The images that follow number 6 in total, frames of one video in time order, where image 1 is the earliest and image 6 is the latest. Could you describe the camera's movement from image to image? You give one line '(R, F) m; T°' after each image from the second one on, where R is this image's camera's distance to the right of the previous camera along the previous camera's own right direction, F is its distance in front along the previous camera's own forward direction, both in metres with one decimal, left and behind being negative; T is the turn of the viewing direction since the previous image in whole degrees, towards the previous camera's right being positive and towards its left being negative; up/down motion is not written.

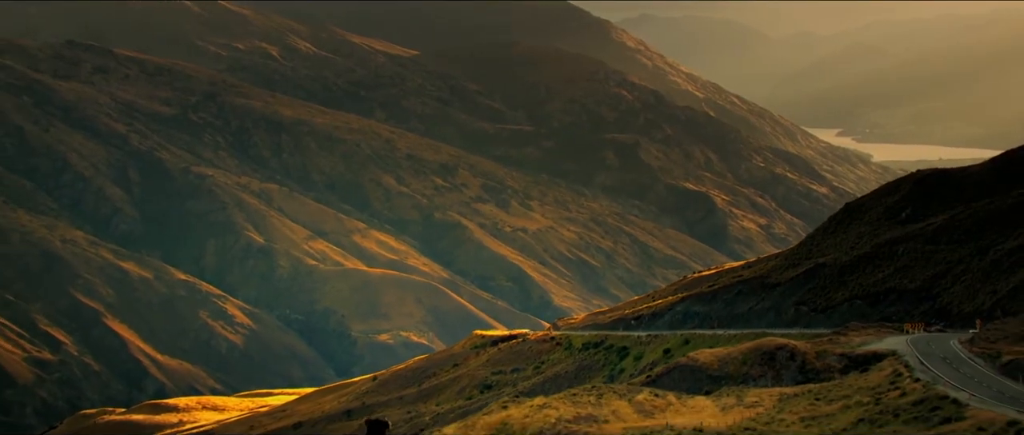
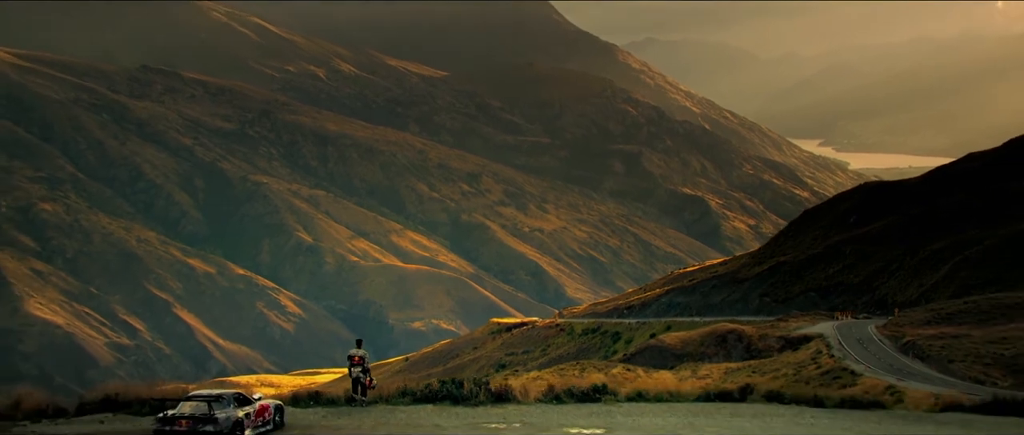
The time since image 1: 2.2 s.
(+4.0, -17.5) m; -2°
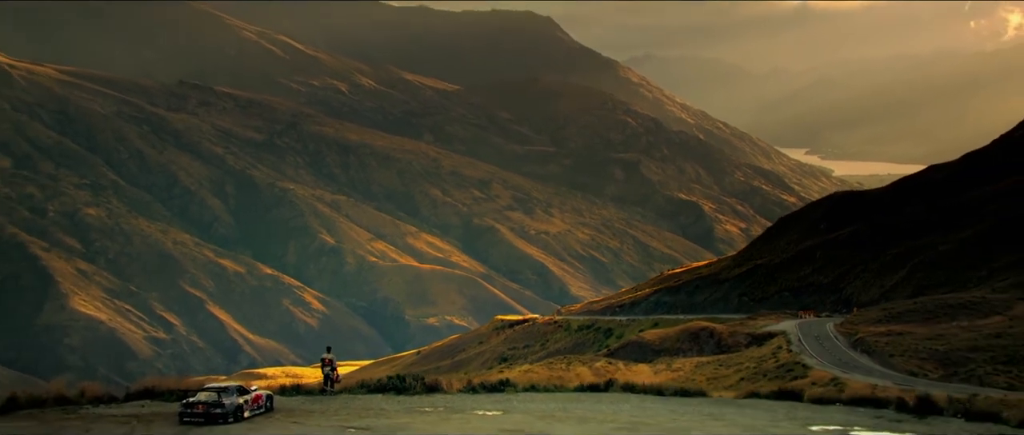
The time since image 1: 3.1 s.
(+3.0, -11.2) m; -1°
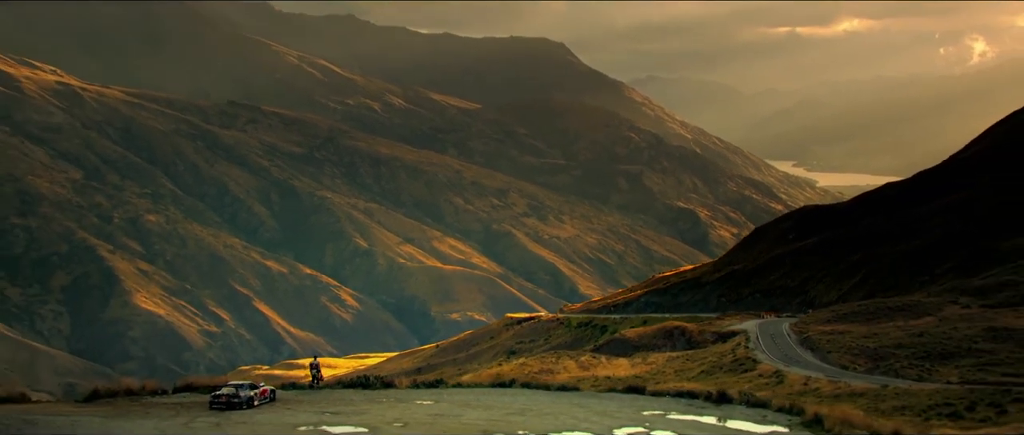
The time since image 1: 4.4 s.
(+4.8, -17.0) m; -2°
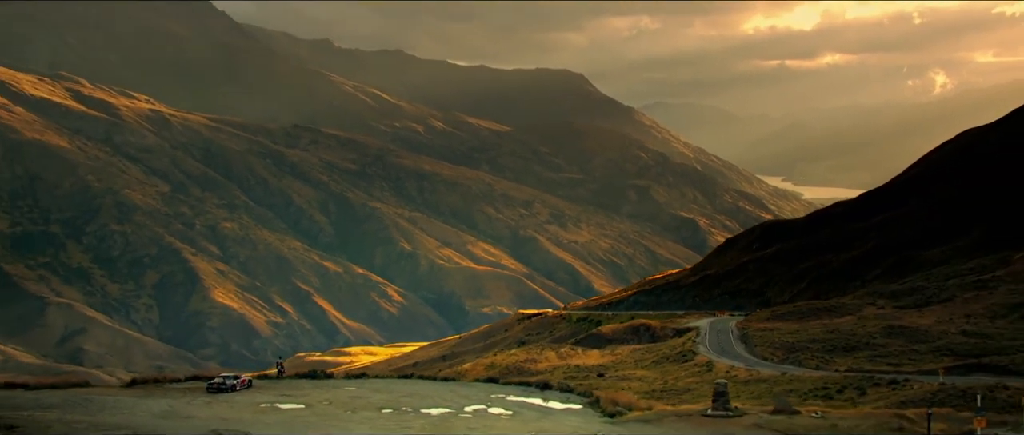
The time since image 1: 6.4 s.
(+12.9, -25.1) m; -5°
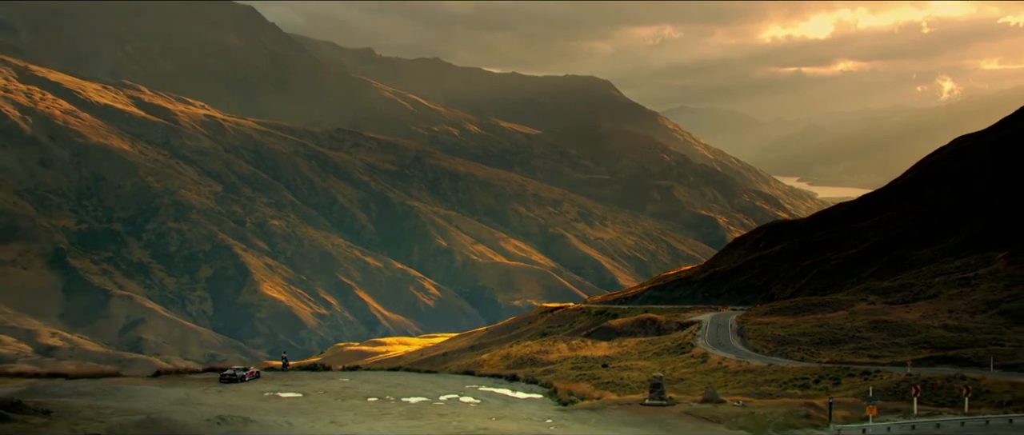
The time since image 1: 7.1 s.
(+6.7, -11.3) m; -3°
